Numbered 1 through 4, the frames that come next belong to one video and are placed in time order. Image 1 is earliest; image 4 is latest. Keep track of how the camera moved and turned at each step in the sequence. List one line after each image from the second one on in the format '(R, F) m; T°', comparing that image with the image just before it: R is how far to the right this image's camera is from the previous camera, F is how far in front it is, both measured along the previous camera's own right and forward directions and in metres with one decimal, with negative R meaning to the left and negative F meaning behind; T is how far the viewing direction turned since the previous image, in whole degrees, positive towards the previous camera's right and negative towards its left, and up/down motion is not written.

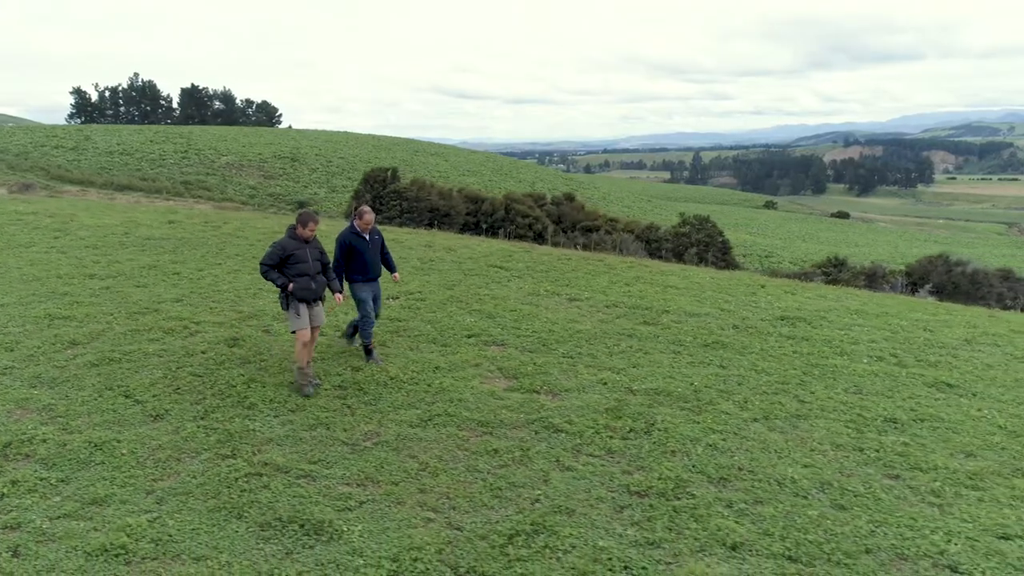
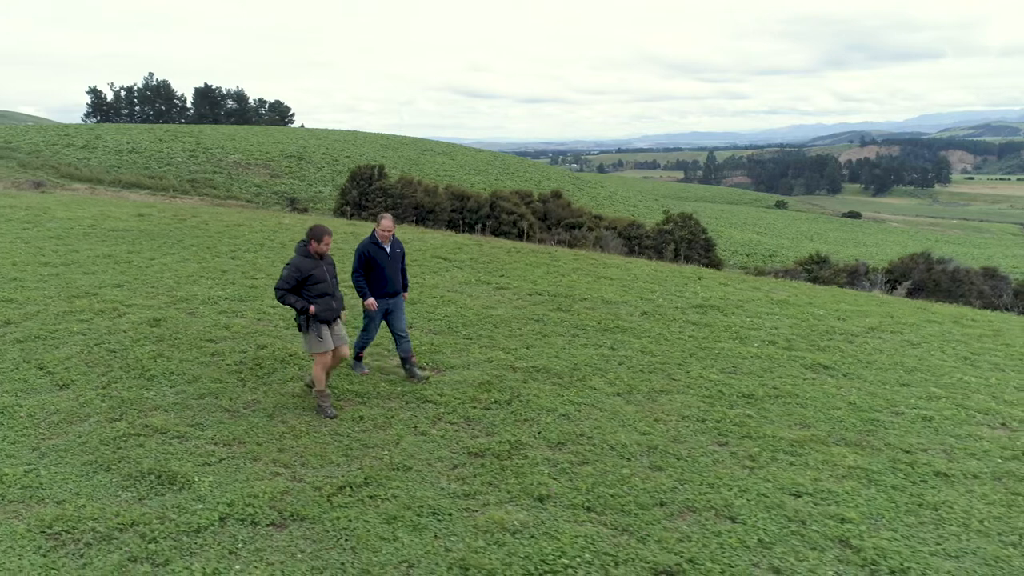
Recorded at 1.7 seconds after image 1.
(+1.5, -0.6) m; -1°
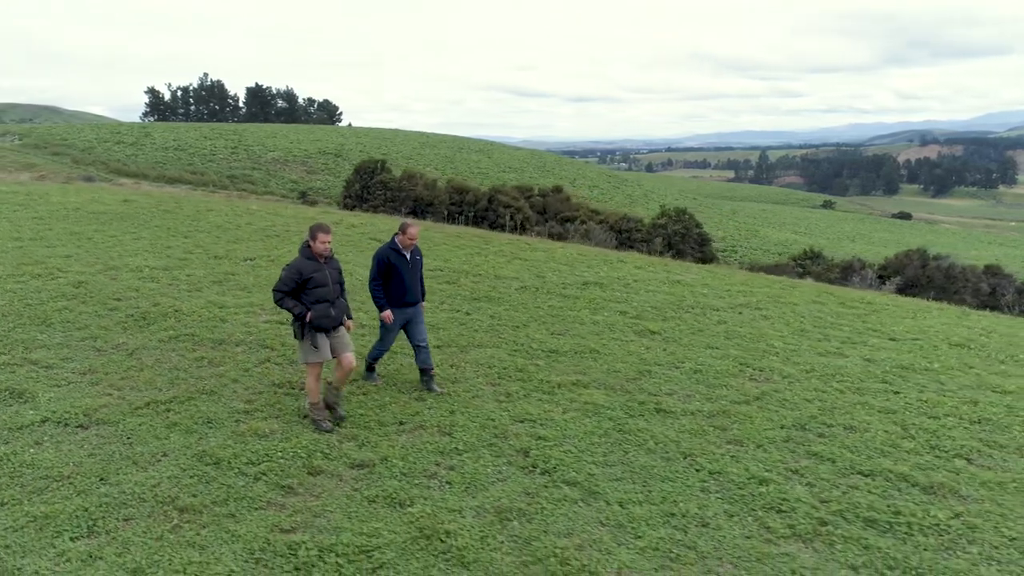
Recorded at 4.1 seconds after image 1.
(+2.8, -1.1) m; -4°
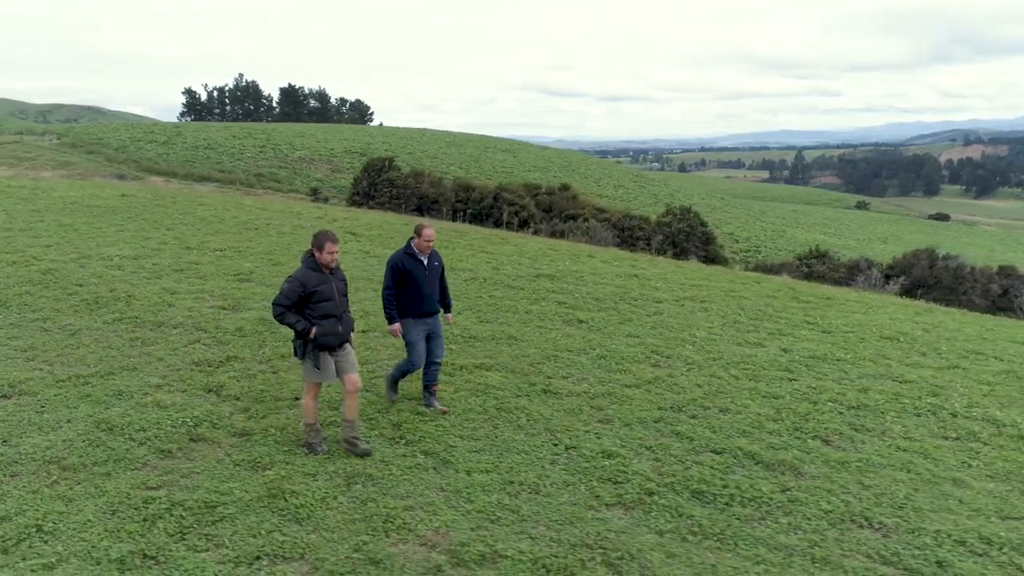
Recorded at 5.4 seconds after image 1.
(+1.5, -0.3) m; -3°
